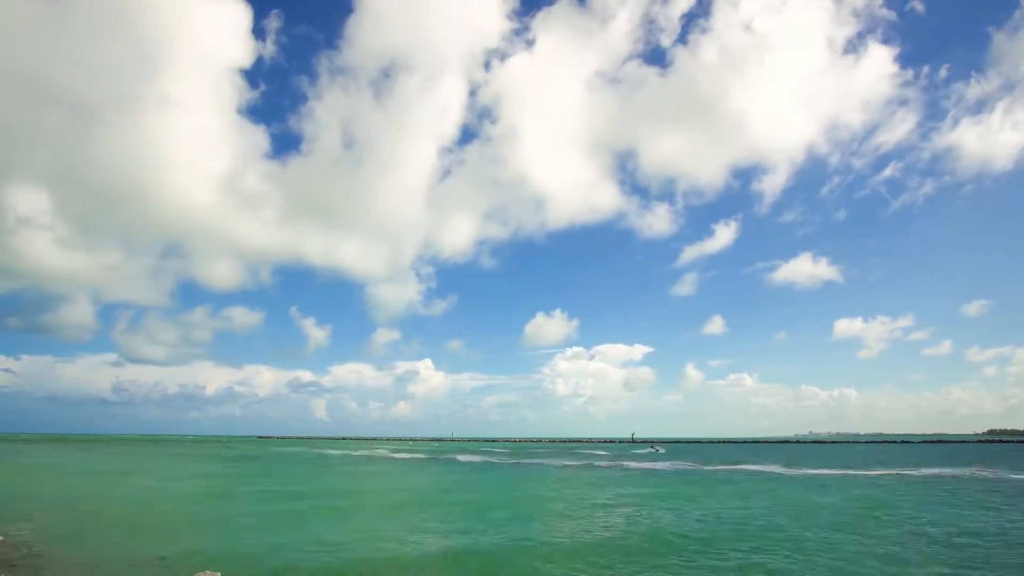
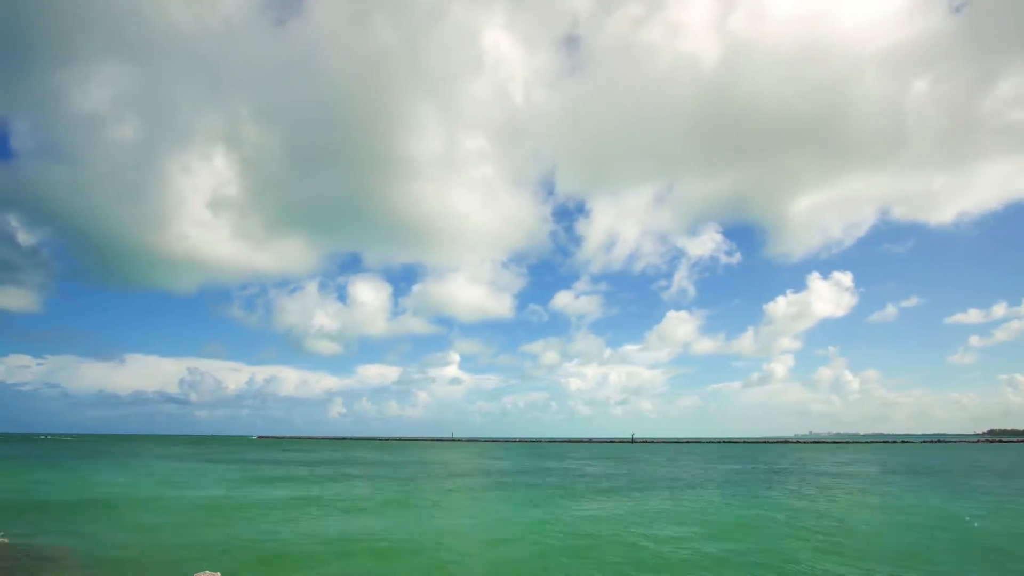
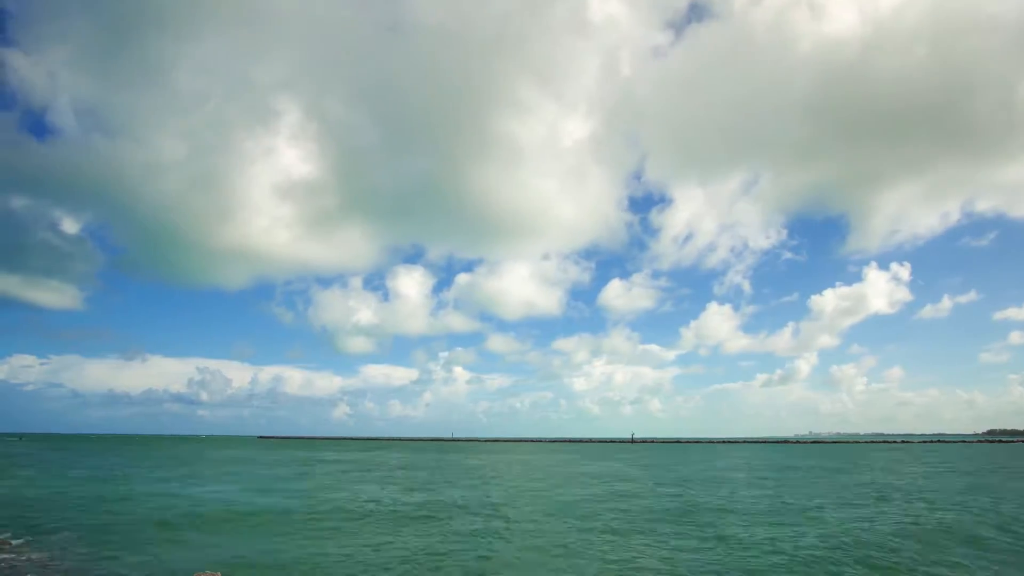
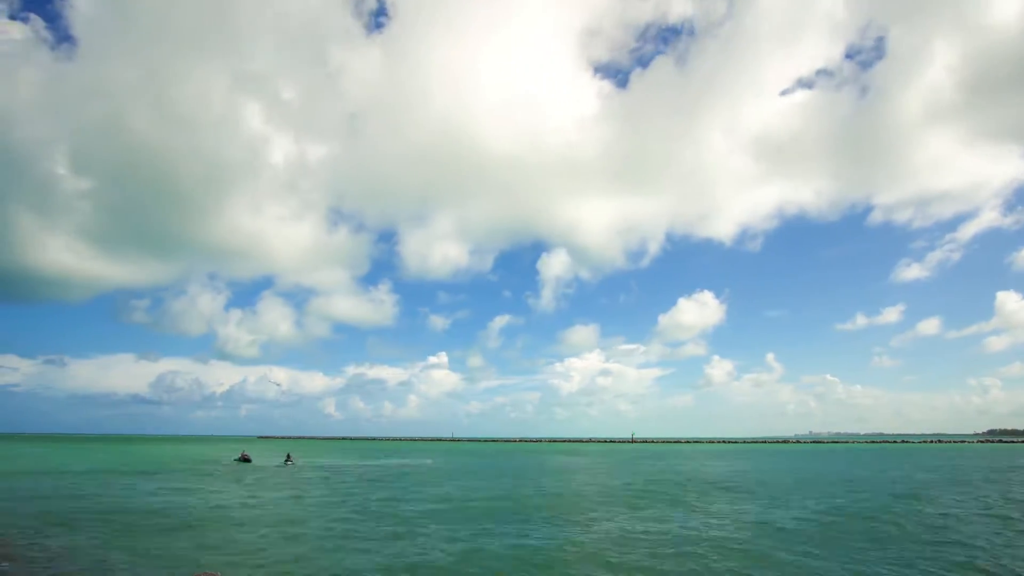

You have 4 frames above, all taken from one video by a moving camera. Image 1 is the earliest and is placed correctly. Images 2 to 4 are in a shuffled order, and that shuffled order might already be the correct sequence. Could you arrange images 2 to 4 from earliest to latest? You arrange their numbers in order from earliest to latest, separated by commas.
4, 2, 3
